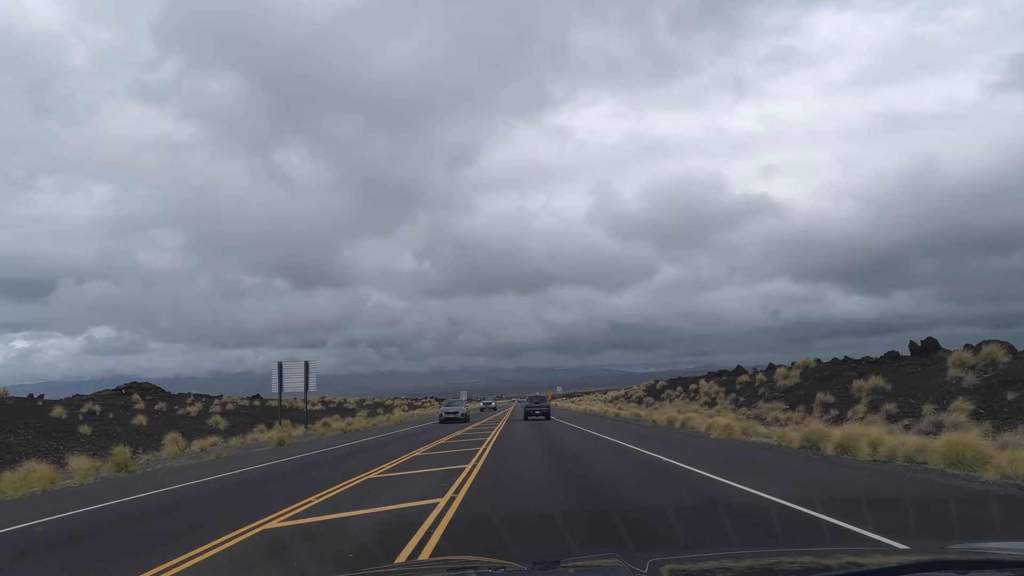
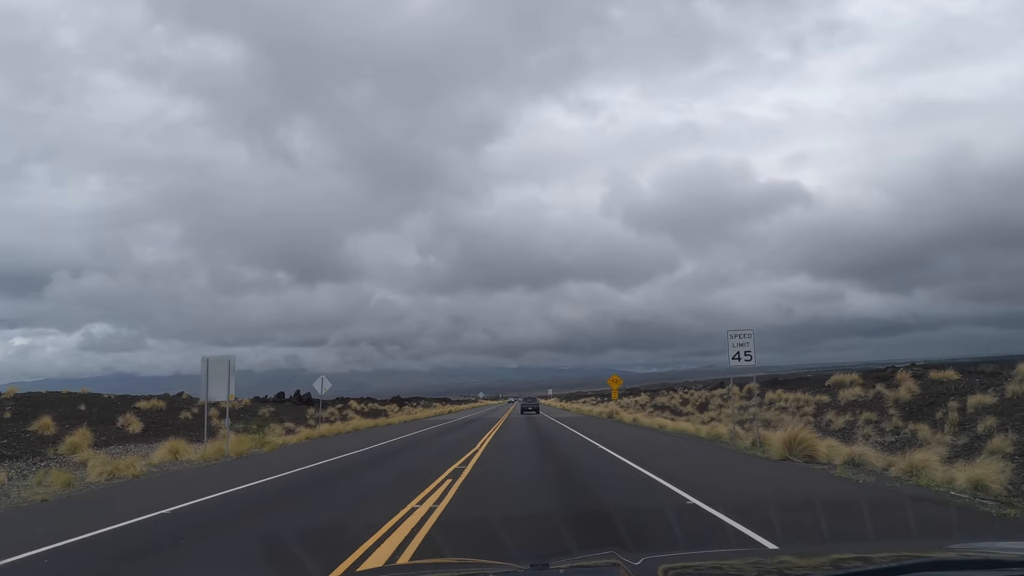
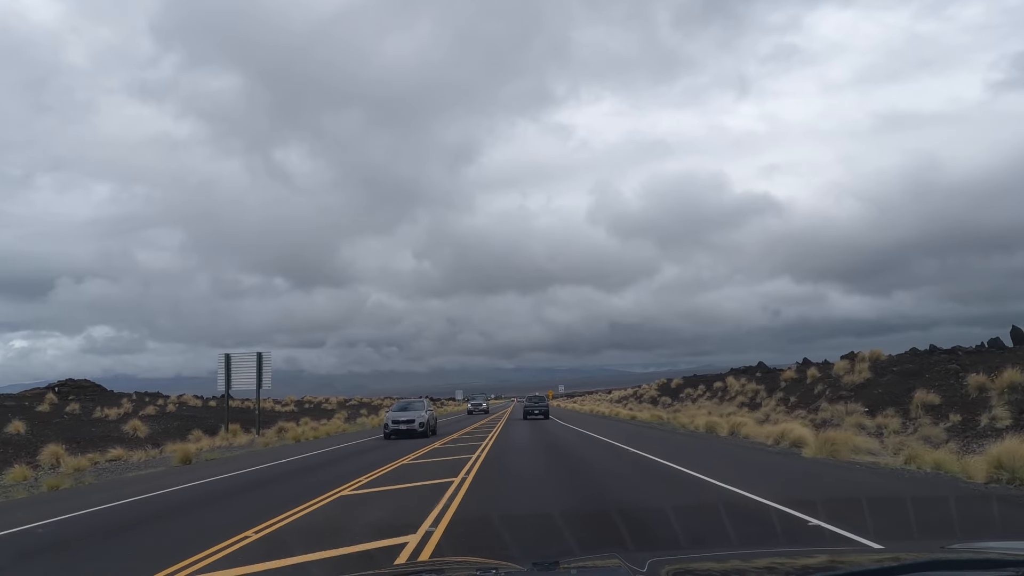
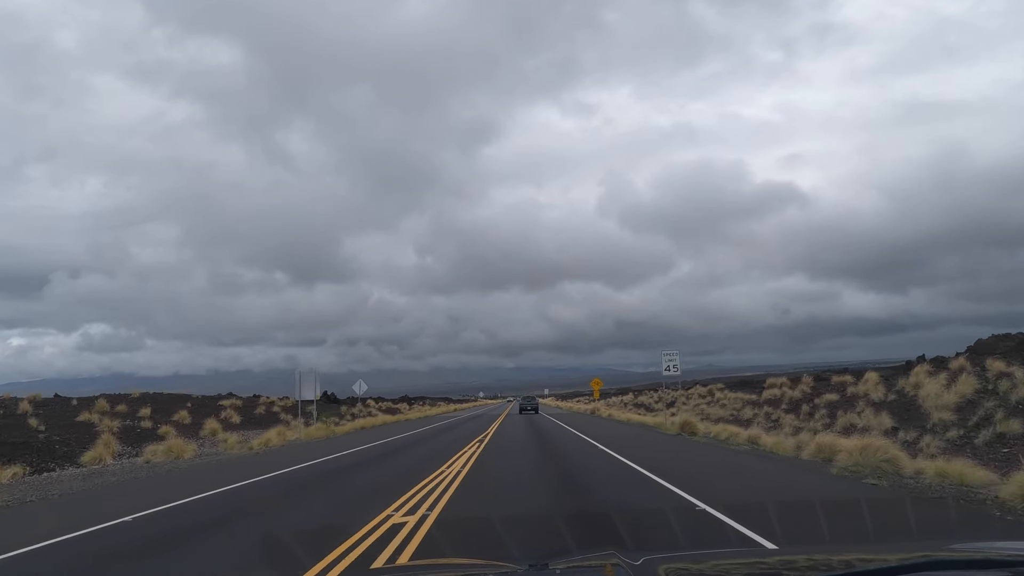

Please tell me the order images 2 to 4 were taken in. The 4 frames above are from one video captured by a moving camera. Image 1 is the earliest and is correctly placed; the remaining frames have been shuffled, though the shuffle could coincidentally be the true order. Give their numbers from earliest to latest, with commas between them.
3, 4, 2
